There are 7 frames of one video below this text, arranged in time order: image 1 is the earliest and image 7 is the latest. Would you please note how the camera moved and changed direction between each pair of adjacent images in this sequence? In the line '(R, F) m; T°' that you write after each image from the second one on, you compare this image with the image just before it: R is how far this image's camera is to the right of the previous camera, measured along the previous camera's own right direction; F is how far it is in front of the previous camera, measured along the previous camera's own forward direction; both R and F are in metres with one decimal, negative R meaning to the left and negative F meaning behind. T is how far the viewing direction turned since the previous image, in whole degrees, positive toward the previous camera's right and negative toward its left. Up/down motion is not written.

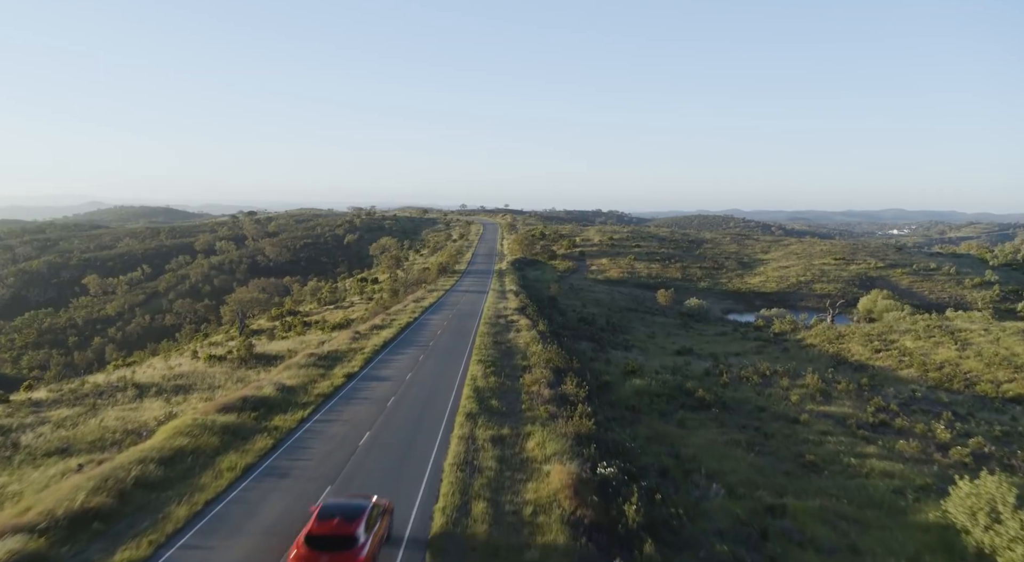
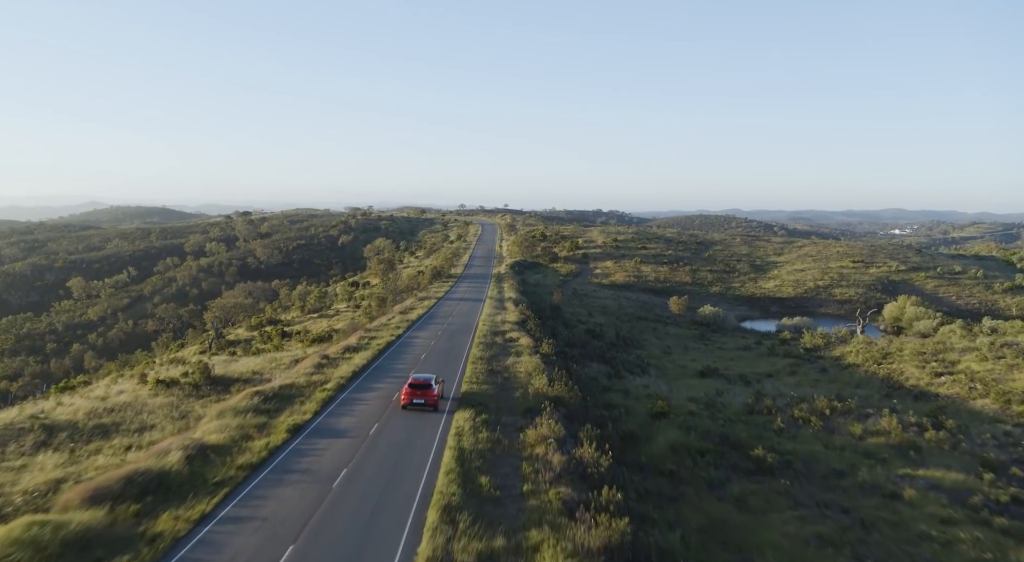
(+0.1, +7.5) m; 0°
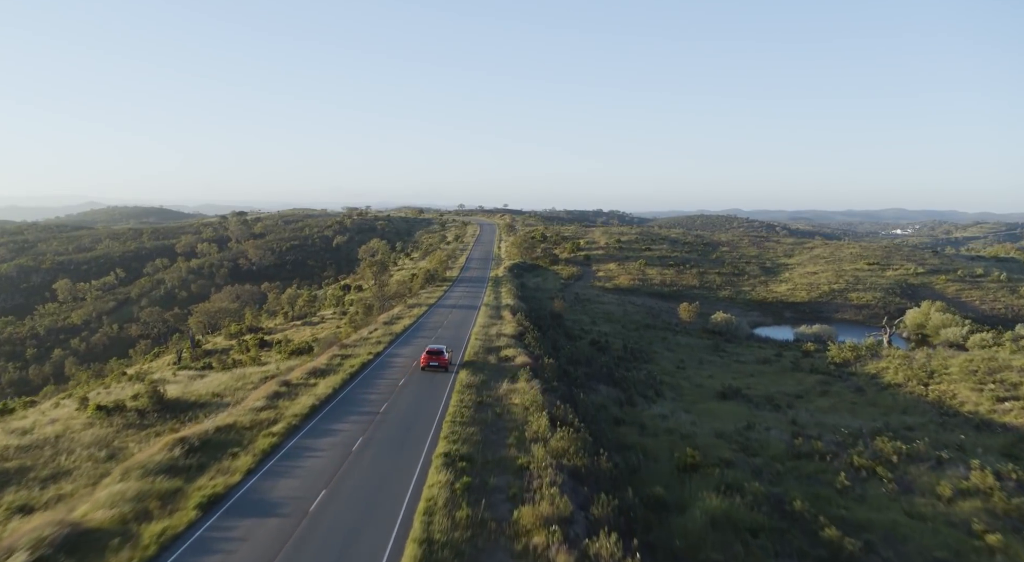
(+0.3, +6.0) m; 0°
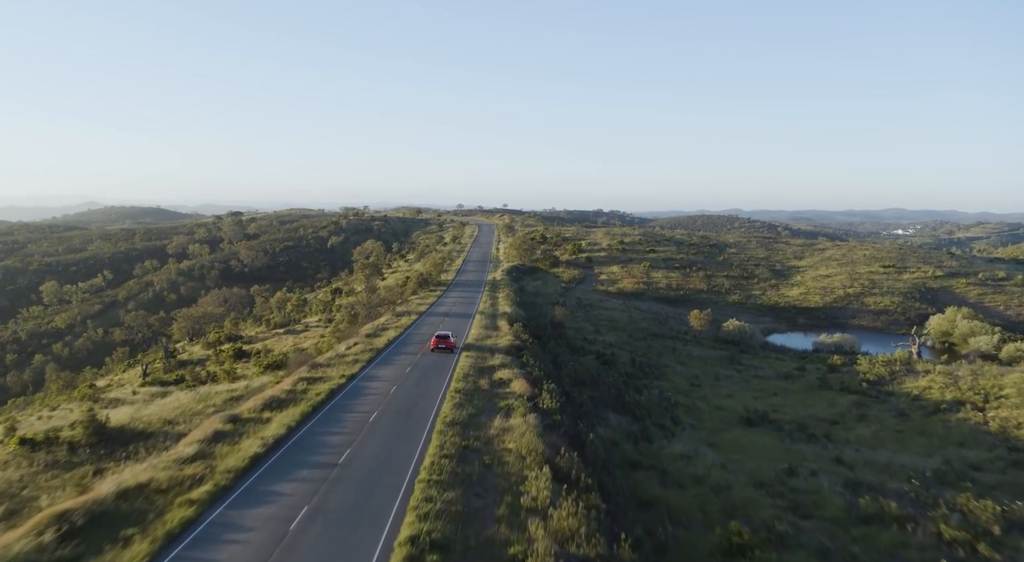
(+0.2, +5.6) m; 0°
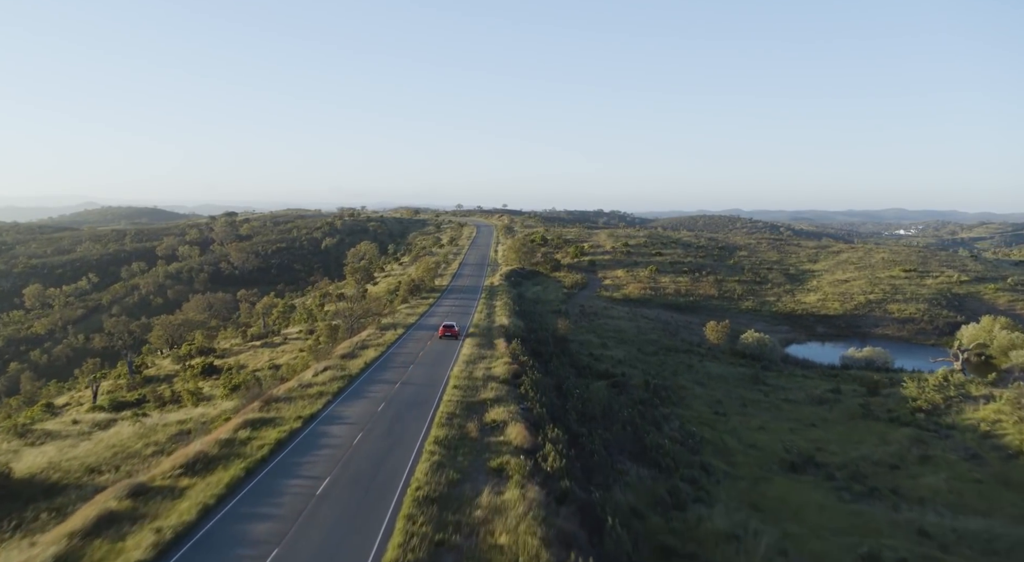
(+0.2, +6.6) m; 0°
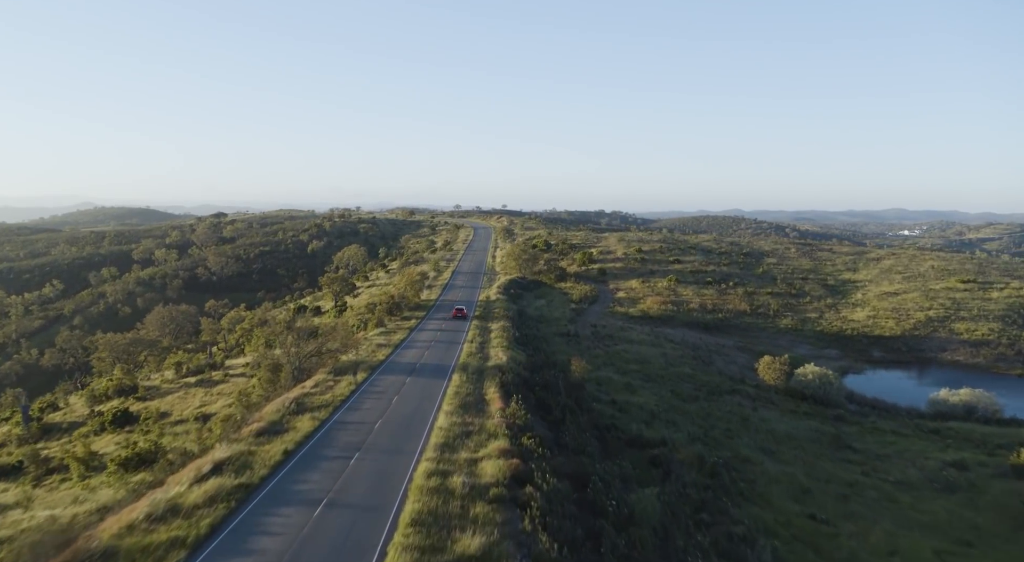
(+0.1, +14.5) m; 0°
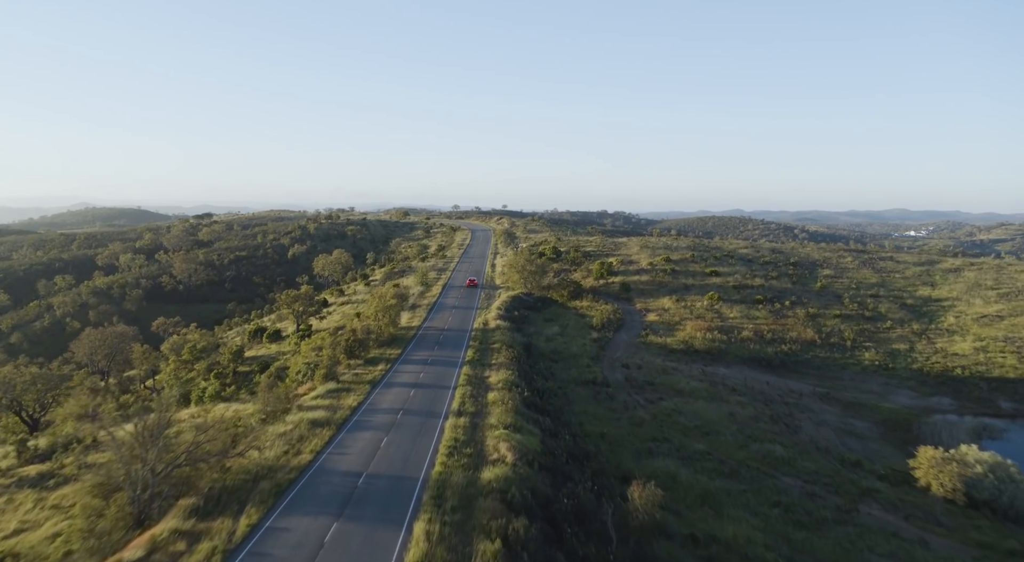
(-0.4, +19.7) m; 0°
